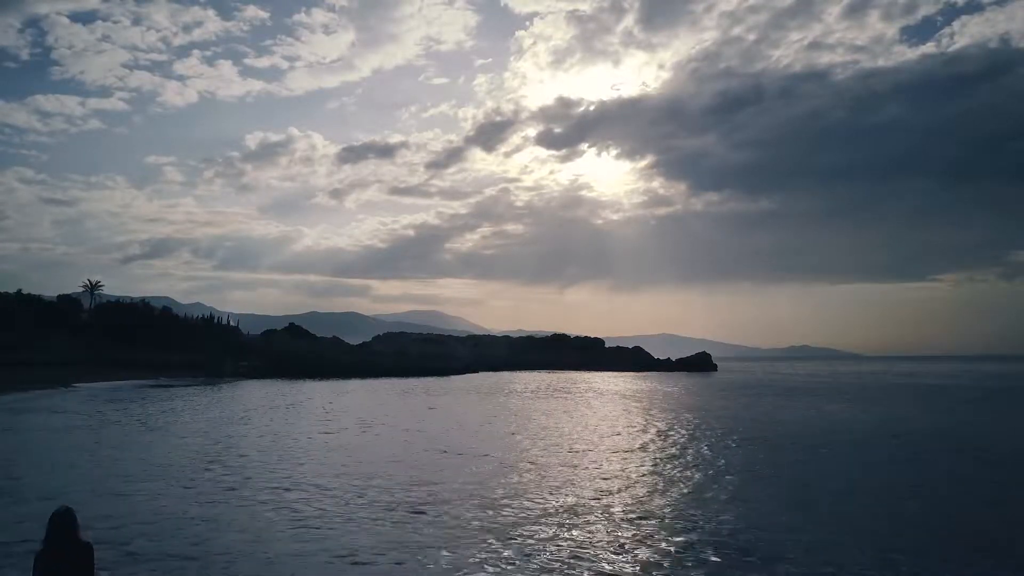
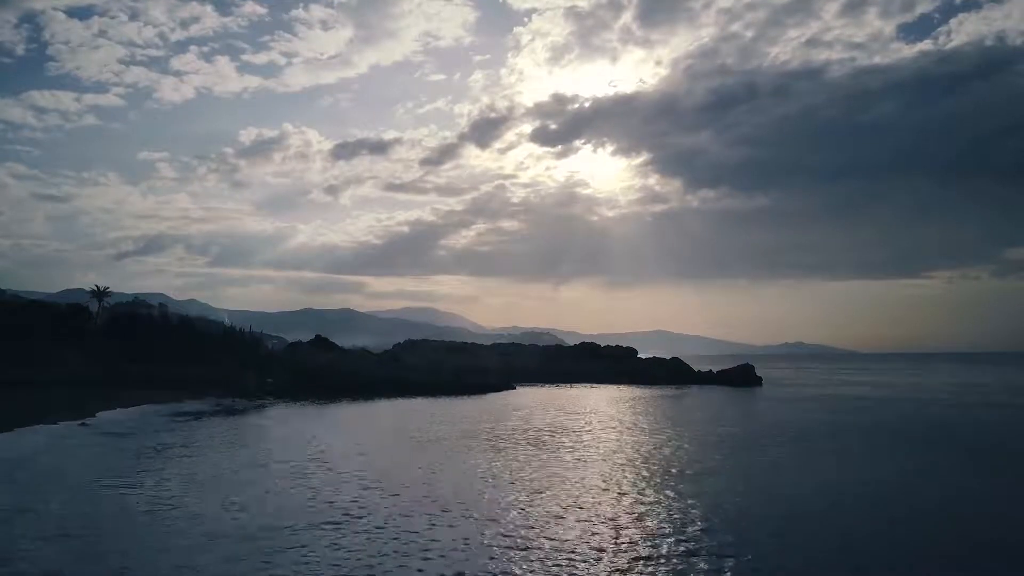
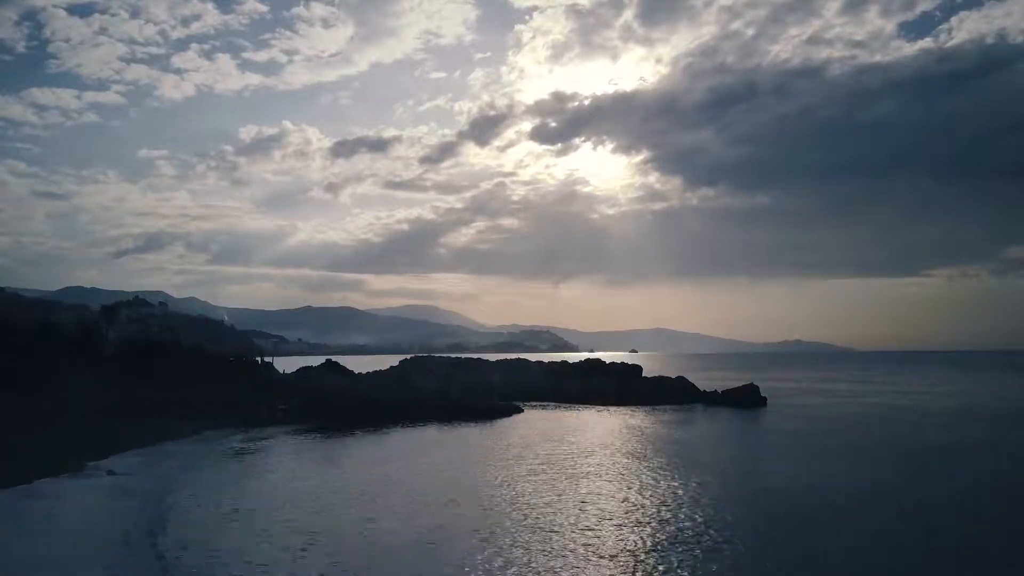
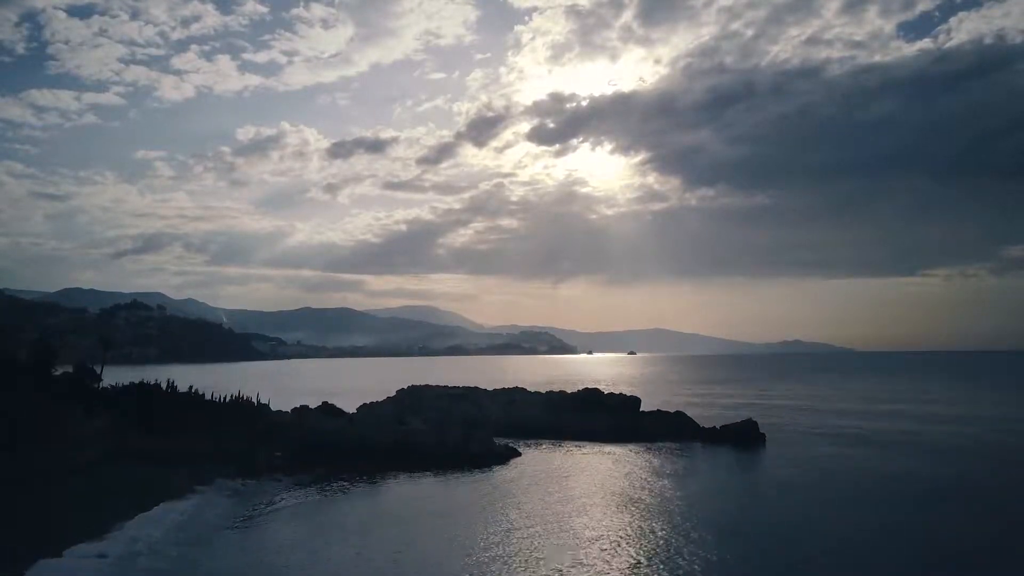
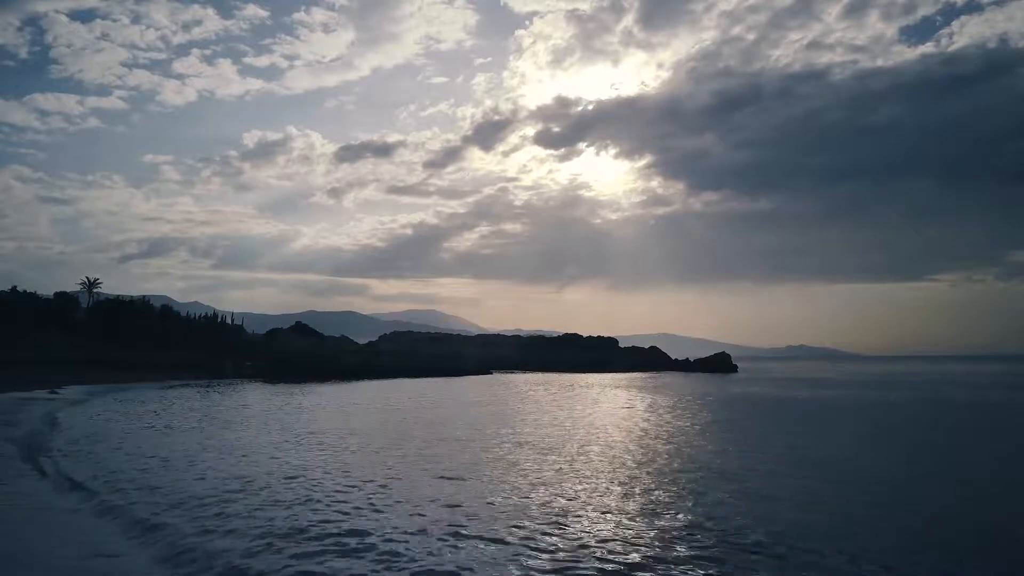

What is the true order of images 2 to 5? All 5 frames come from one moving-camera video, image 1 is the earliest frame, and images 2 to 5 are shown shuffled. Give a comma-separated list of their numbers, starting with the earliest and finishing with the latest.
5, 2, 3, 4
